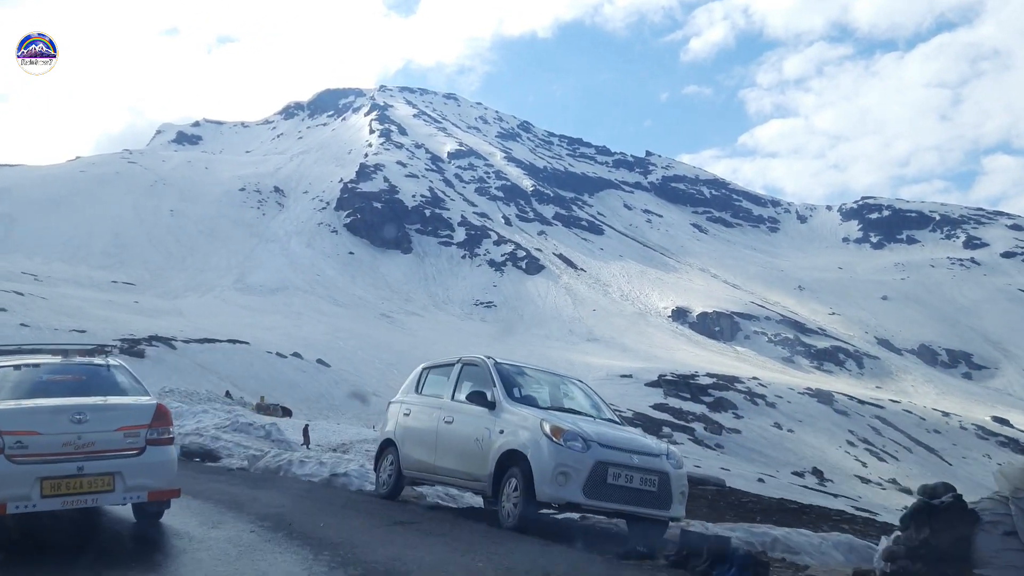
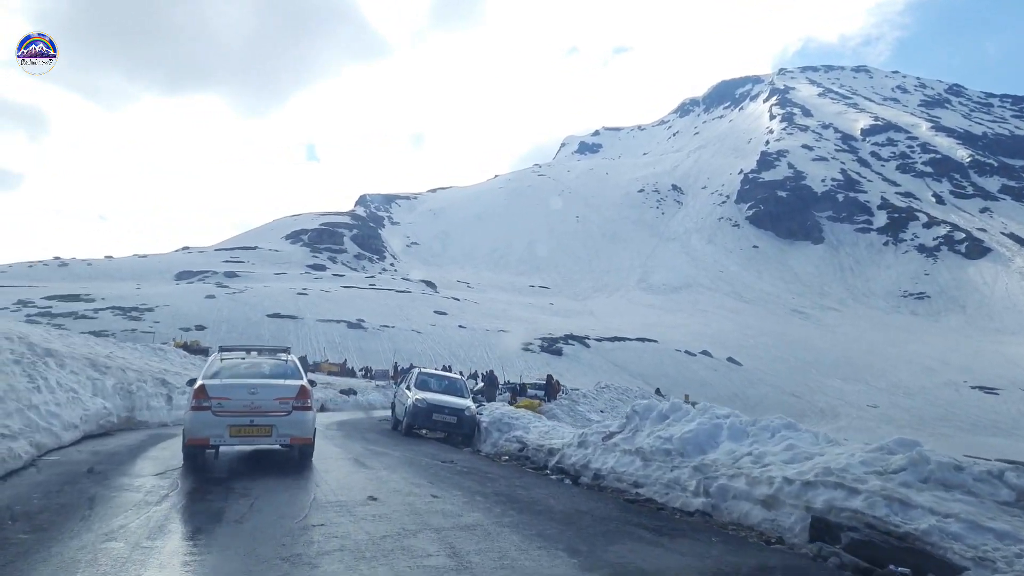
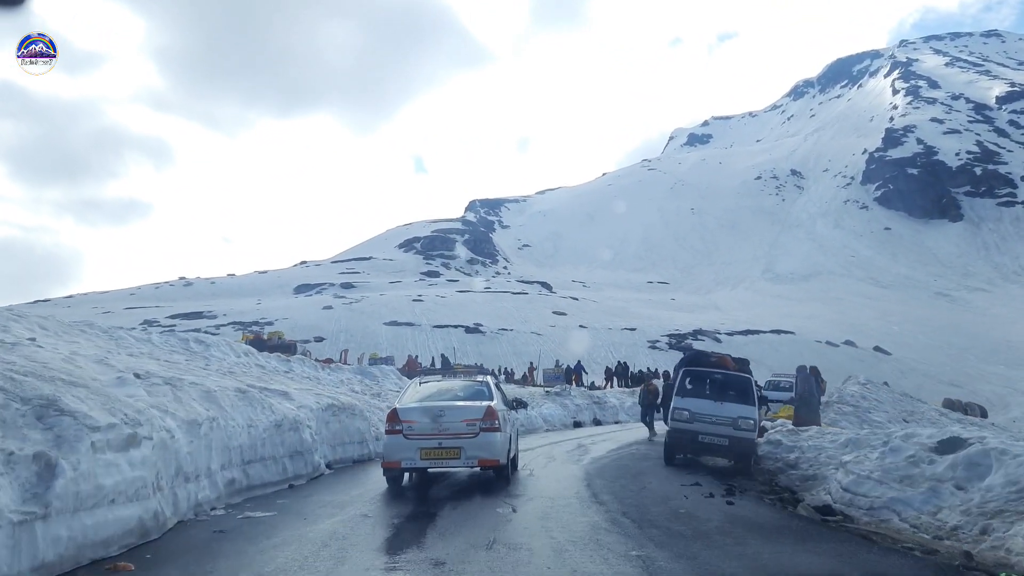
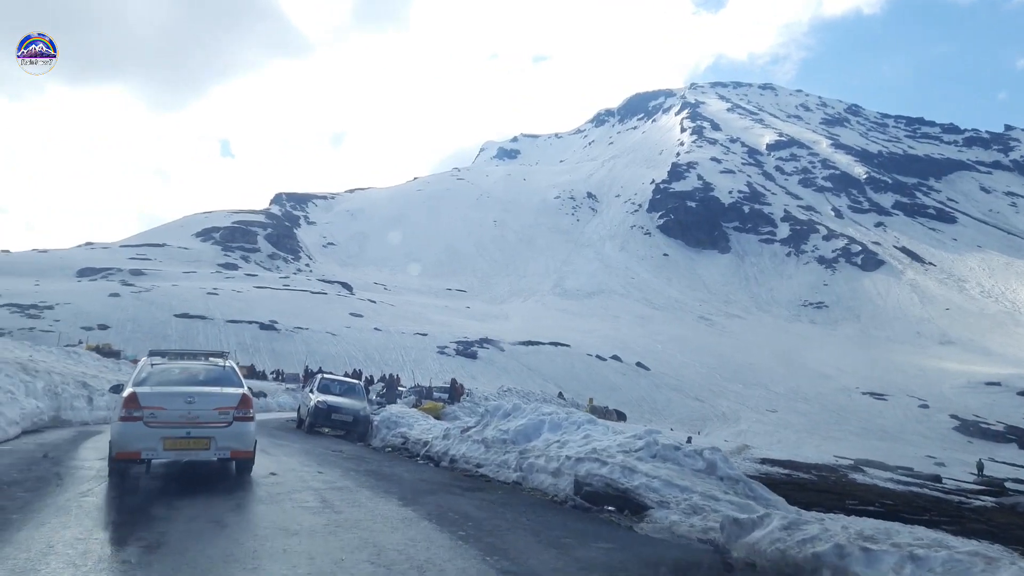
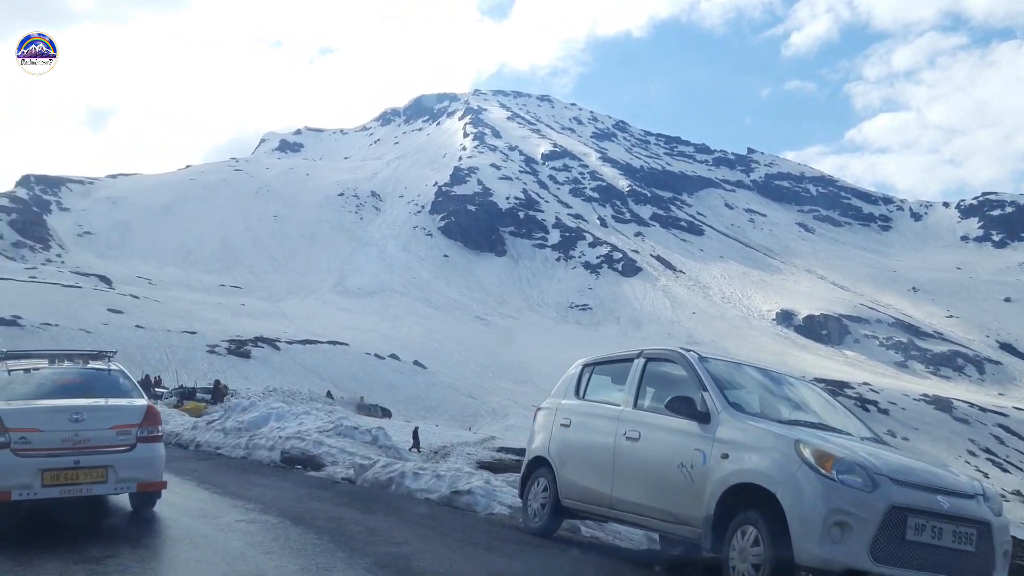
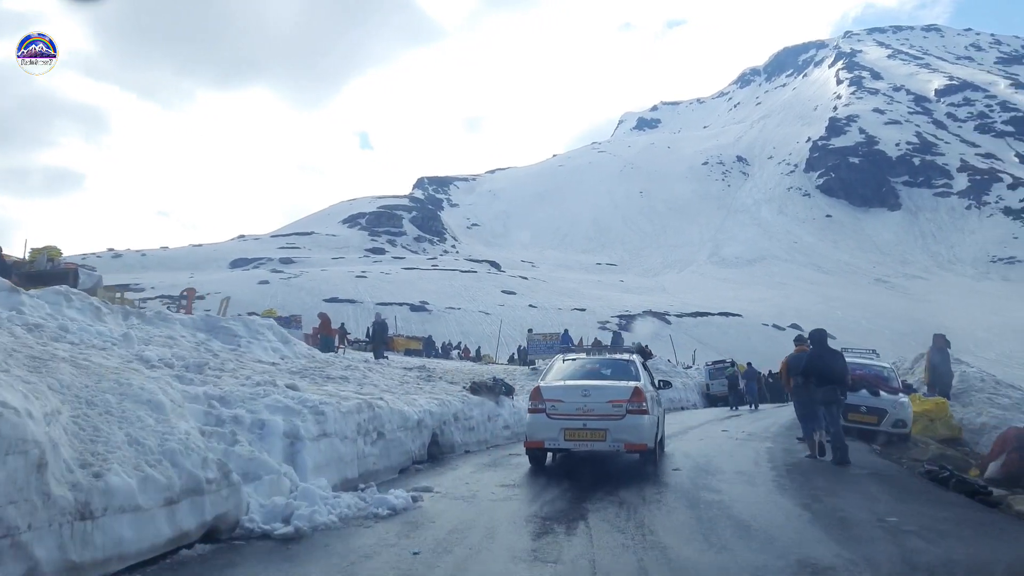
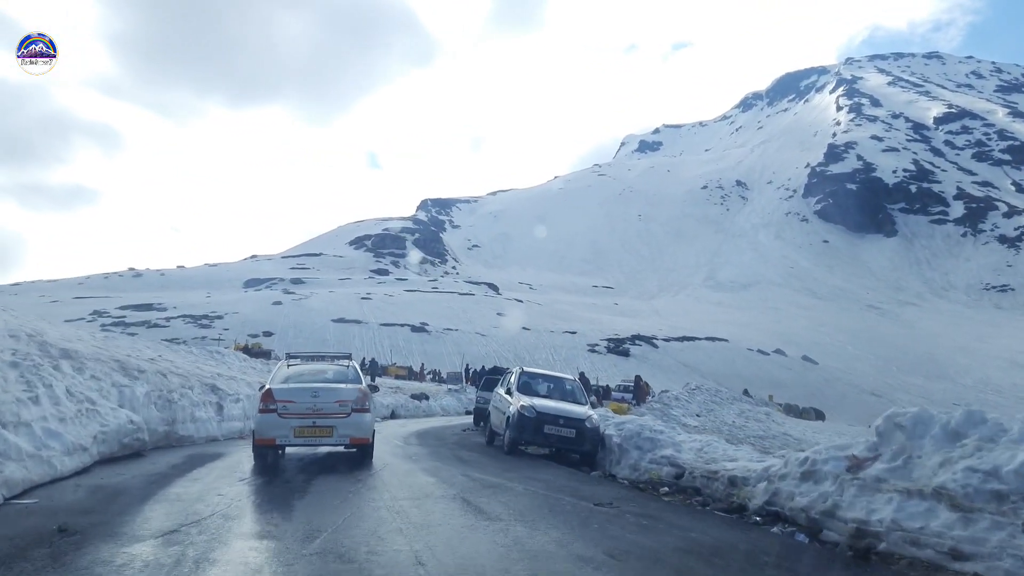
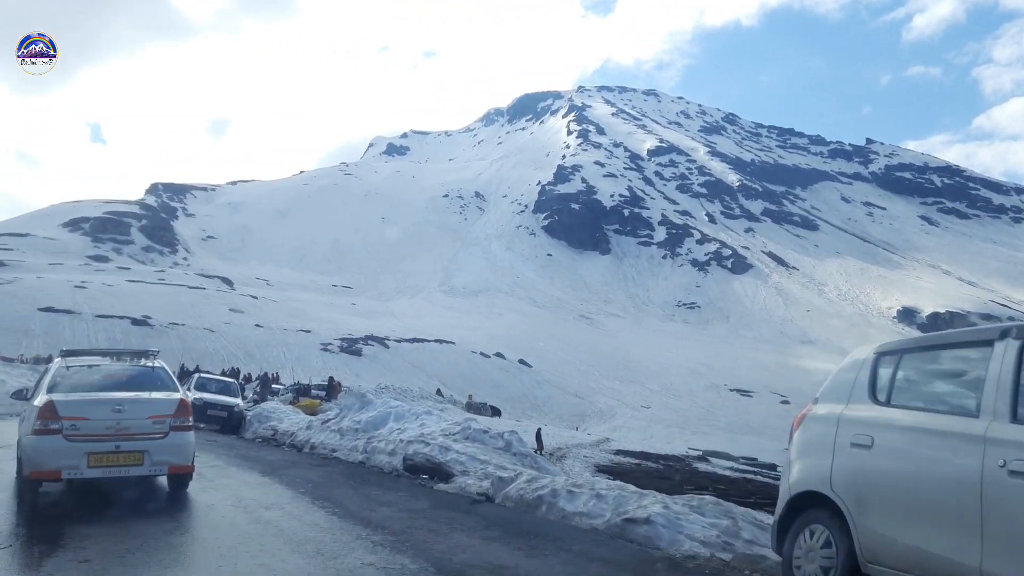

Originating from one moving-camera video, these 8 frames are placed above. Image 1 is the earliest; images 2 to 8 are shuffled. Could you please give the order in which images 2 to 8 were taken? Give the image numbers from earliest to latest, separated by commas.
5, 8, 4, 2, 7, 3, 6
